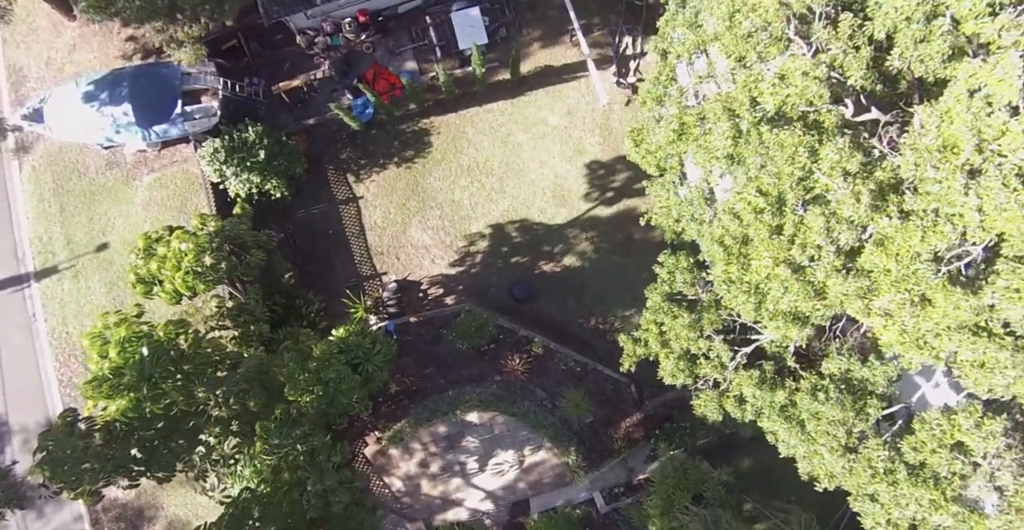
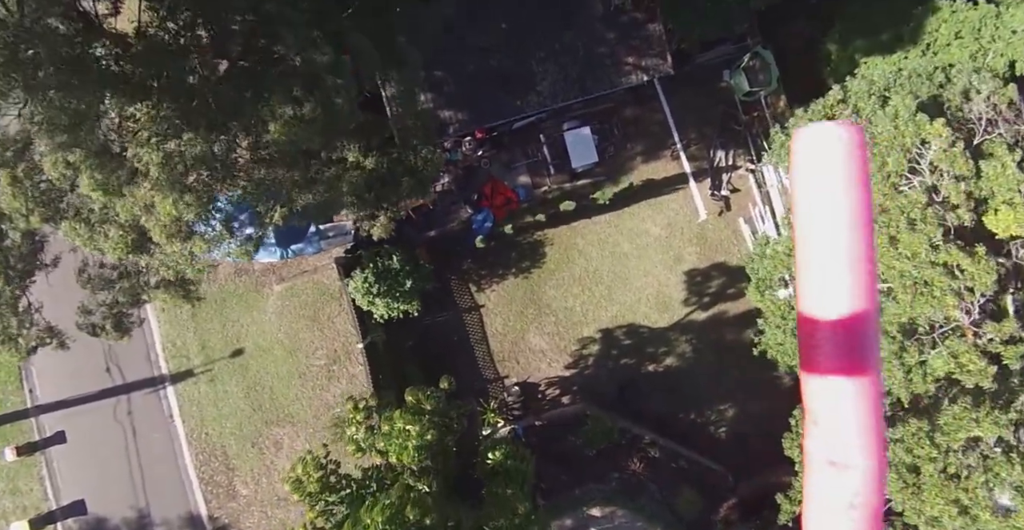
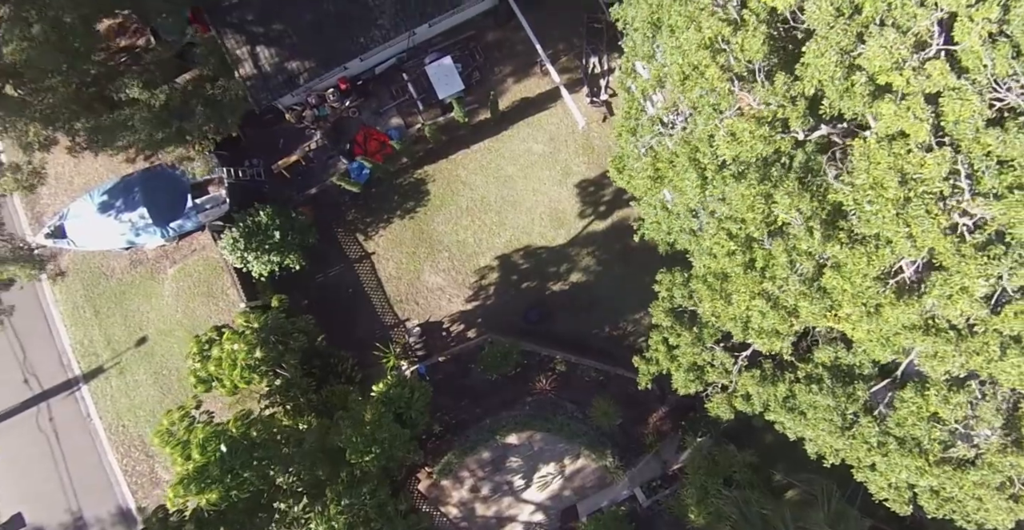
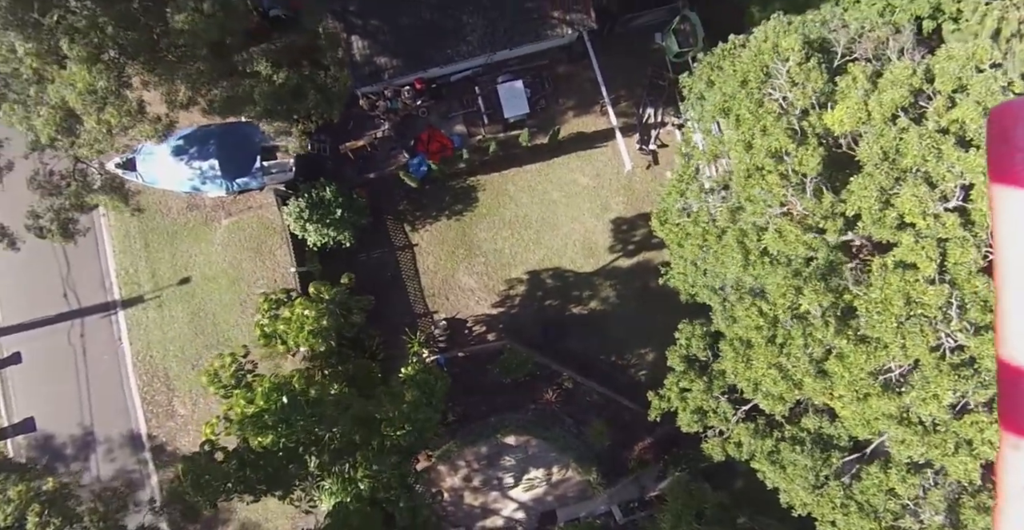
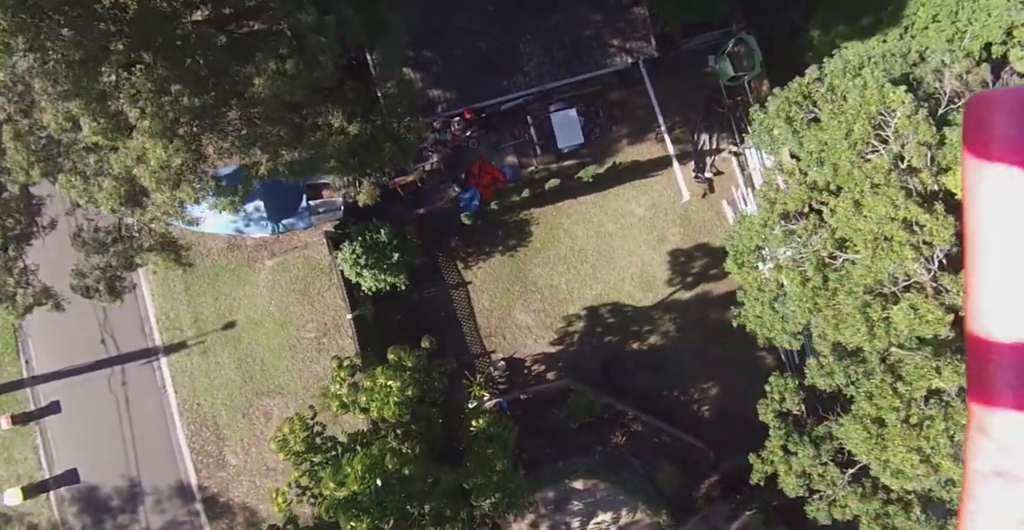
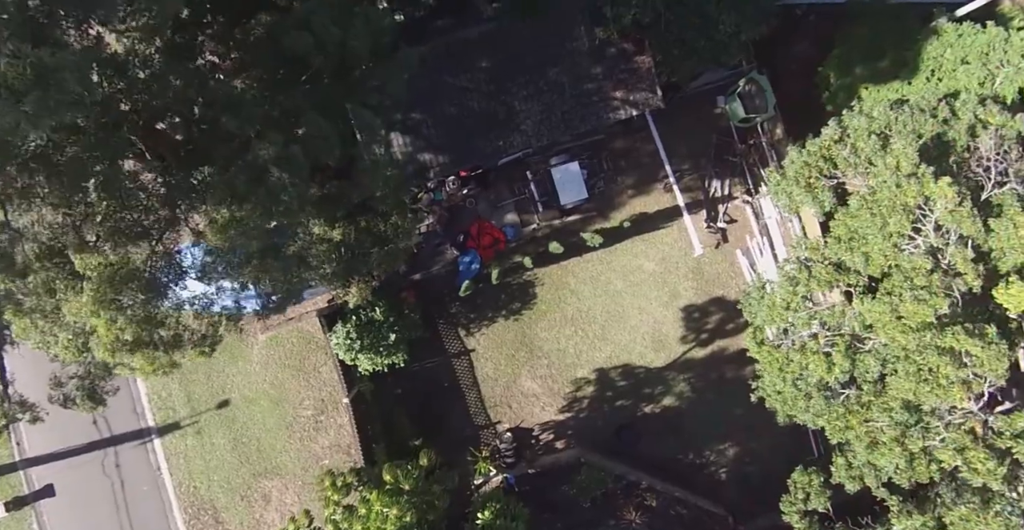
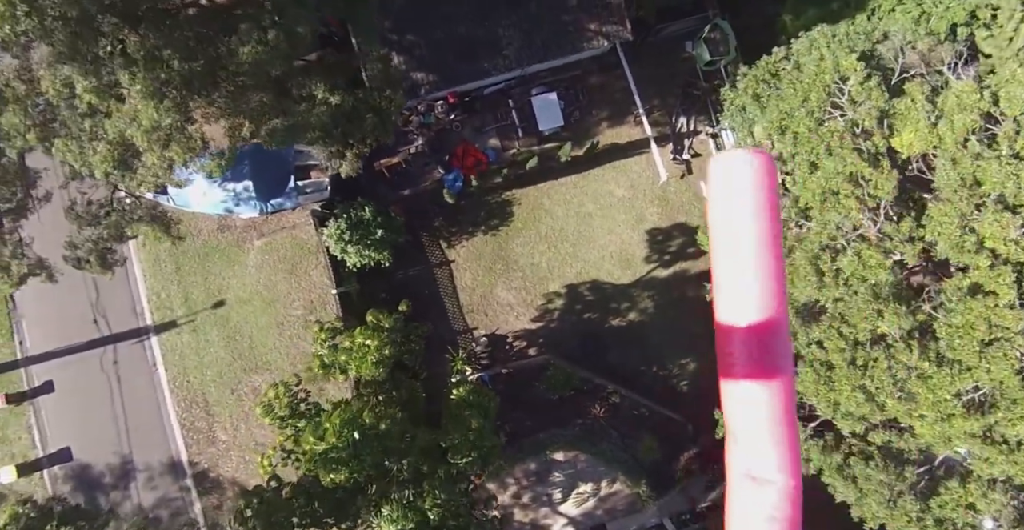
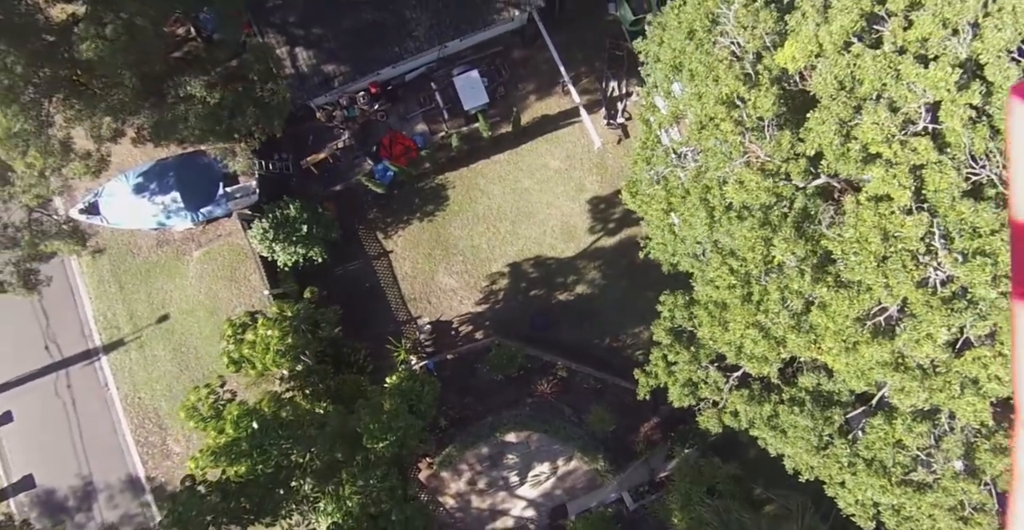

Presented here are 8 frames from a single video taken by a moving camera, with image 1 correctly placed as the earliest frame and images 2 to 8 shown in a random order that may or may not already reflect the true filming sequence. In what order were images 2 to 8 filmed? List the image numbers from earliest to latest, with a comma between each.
3, 8, 4, 7, 5, 2, 6
